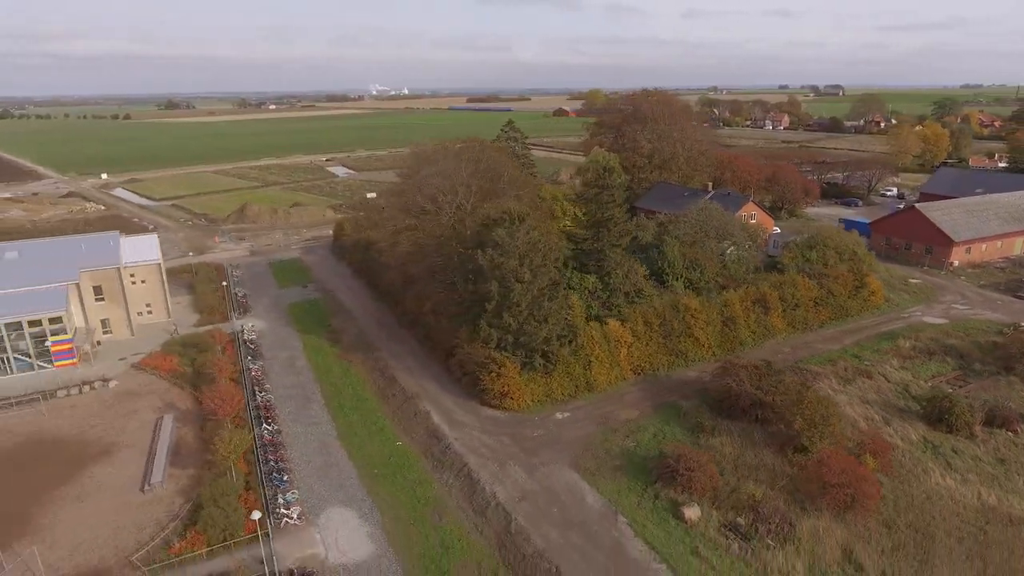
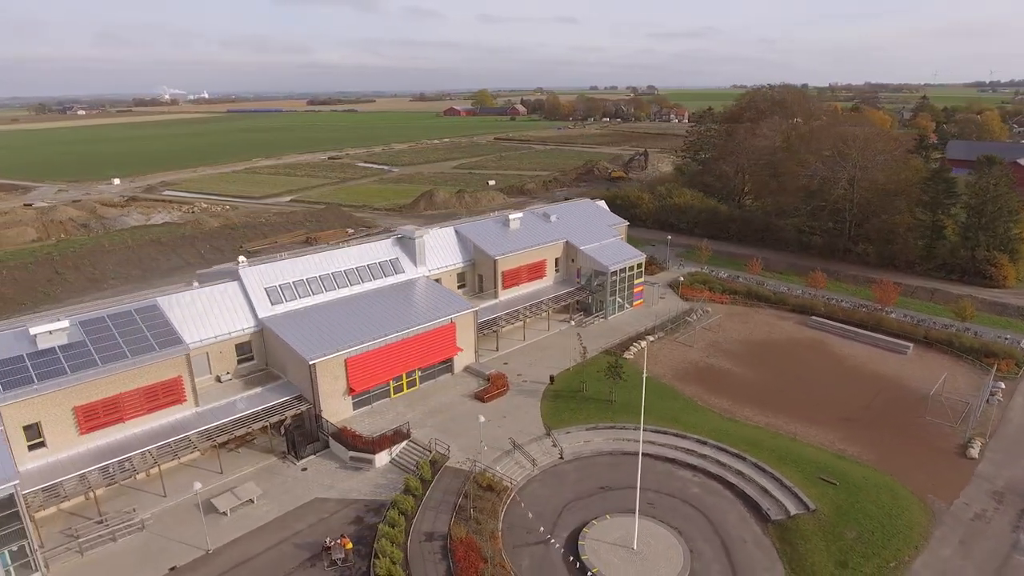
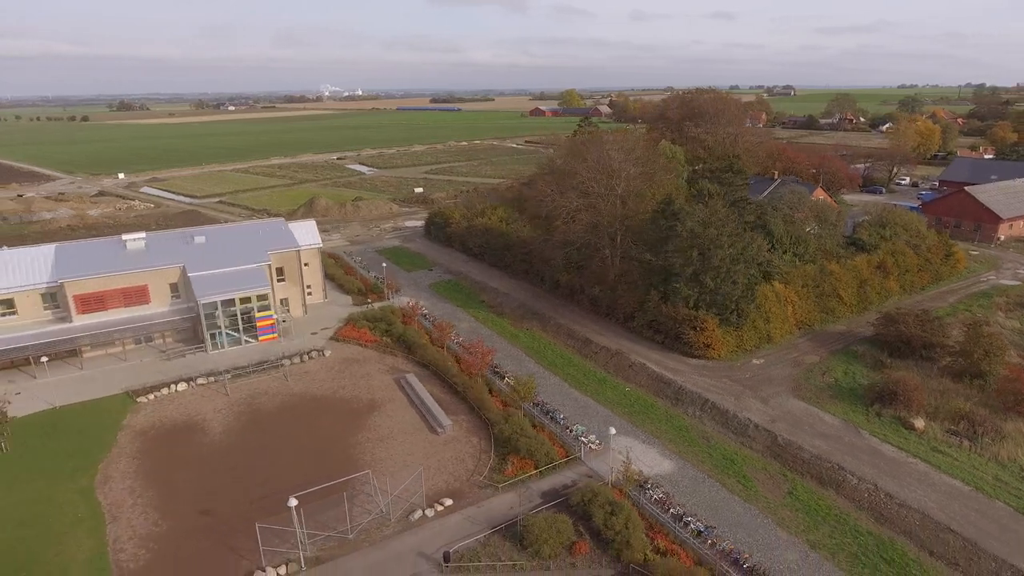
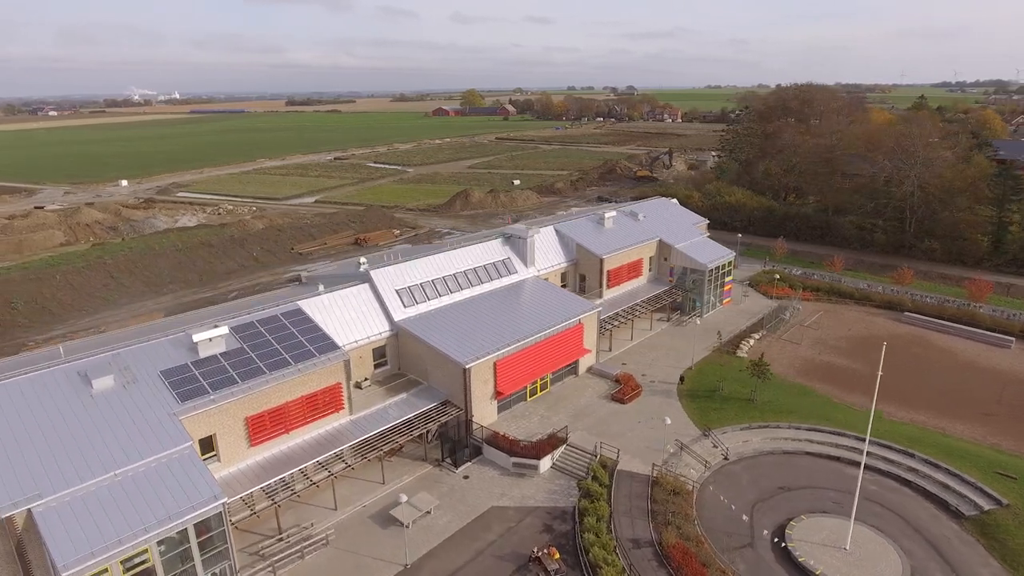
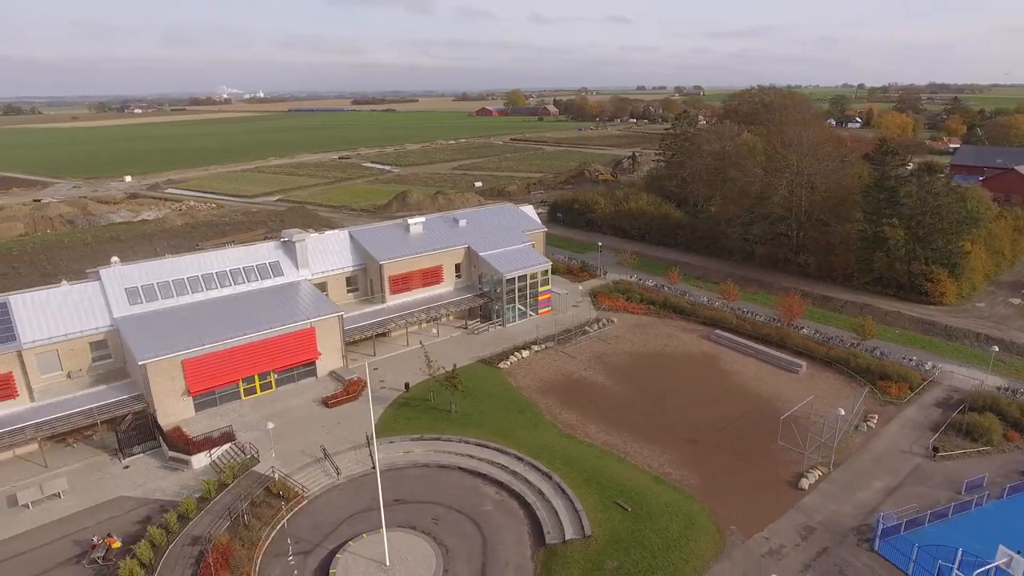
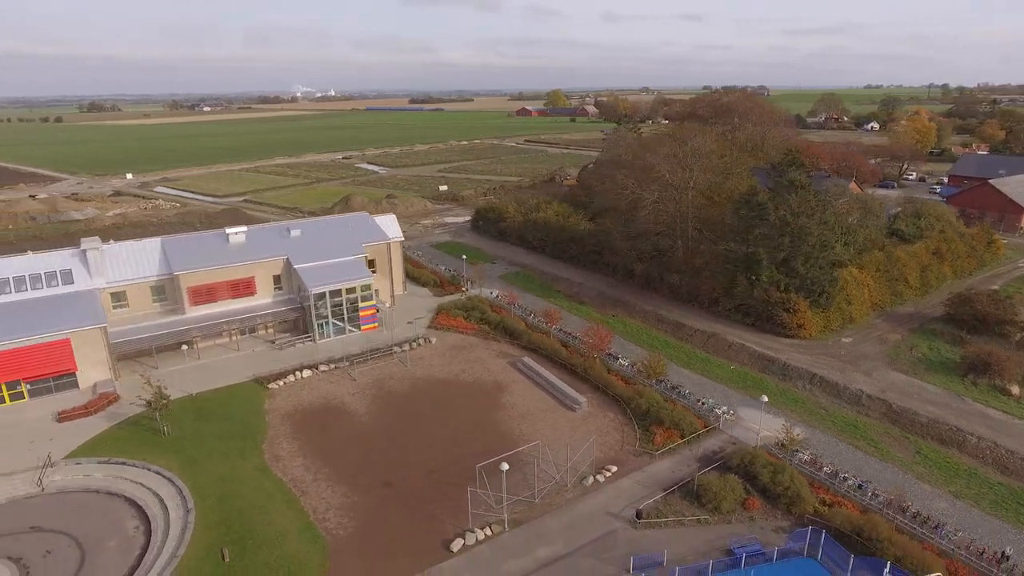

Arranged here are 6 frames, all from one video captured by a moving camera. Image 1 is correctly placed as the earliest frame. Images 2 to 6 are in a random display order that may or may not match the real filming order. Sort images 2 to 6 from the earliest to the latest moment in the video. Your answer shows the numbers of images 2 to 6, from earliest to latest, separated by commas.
3, 6, 5, 2, 4
